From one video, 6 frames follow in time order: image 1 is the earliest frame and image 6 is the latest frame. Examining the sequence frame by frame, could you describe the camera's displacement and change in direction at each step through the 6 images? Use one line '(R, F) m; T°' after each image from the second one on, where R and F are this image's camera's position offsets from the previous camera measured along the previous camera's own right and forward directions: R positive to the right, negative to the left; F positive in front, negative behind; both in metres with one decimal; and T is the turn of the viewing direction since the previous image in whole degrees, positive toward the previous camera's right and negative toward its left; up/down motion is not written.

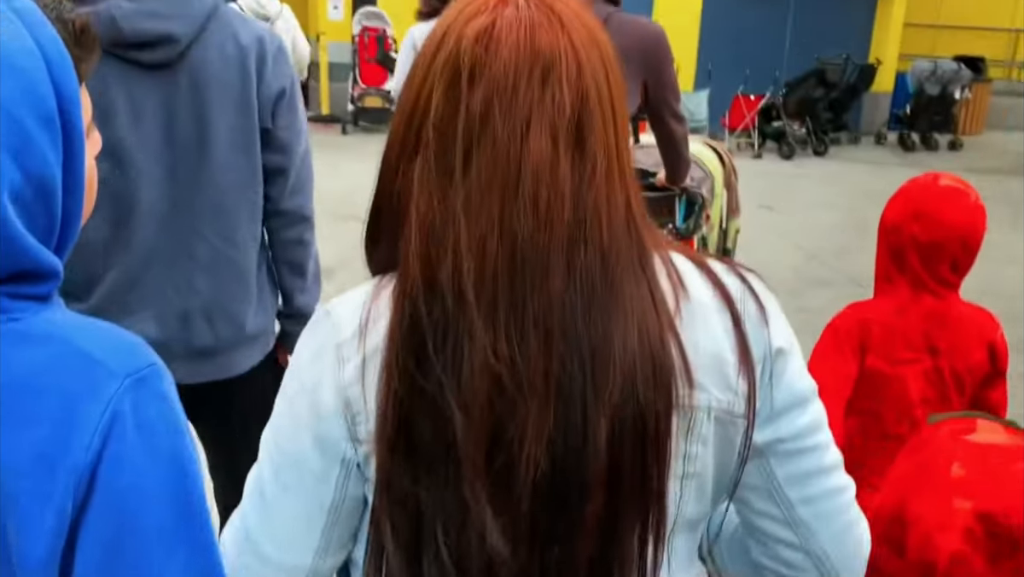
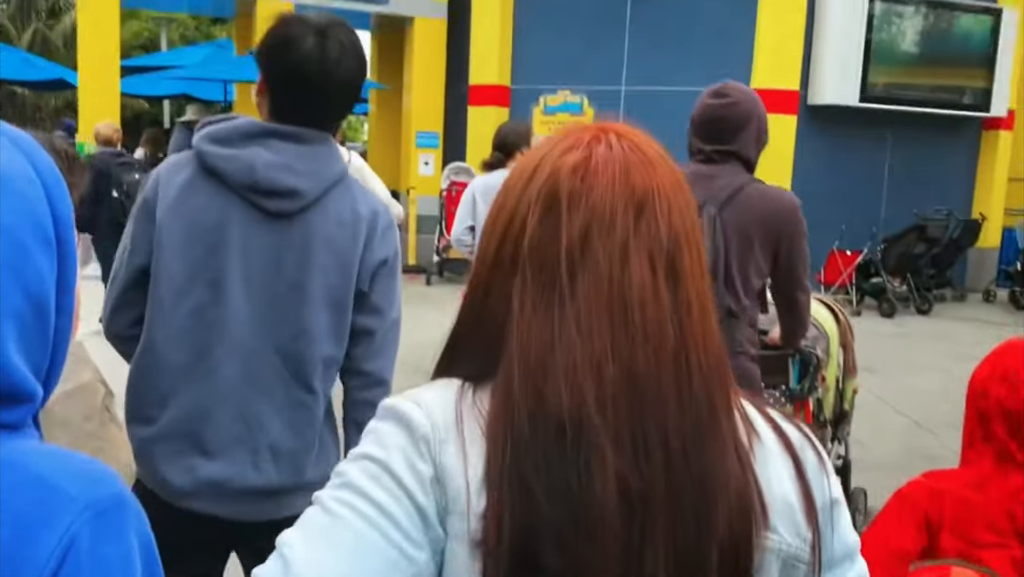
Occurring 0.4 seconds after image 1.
(0.0, +0.1) m; -6°
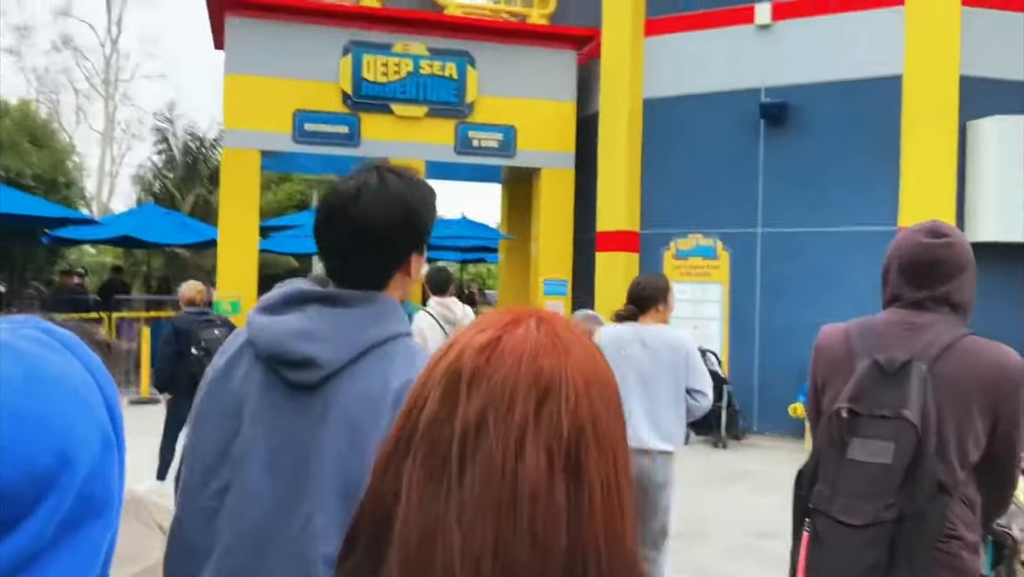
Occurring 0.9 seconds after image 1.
(+0.2, +0.5) m; -9°
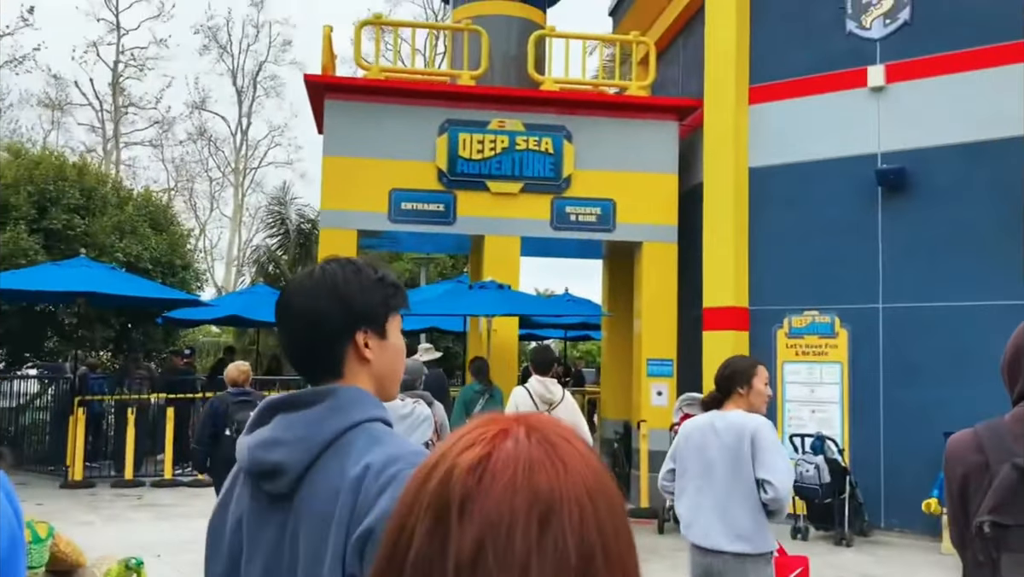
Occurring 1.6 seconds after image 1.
(+0.2, +0.5) m; -7°
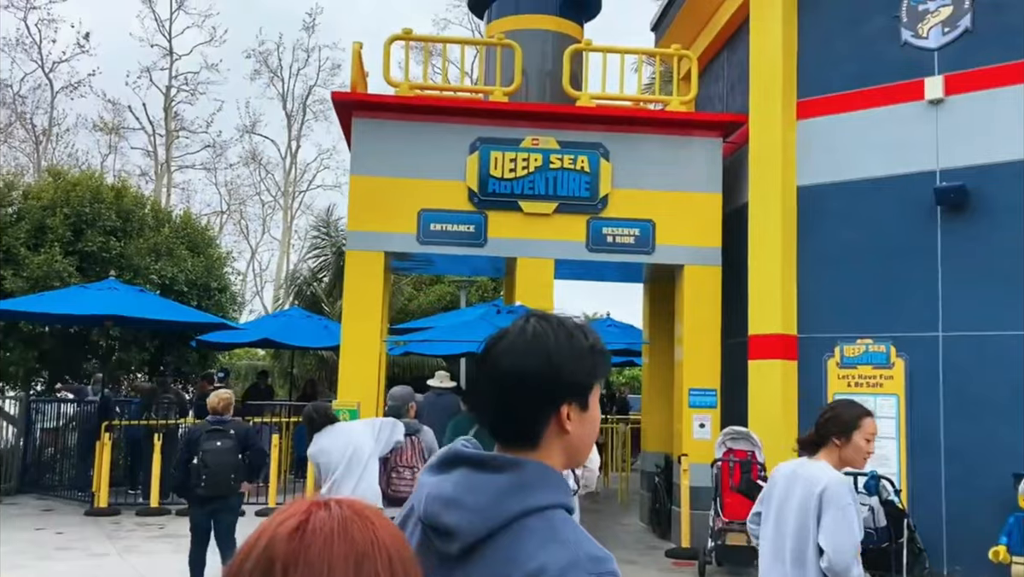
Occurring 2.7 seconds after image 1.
(+0.2, +0.5) m; -3°
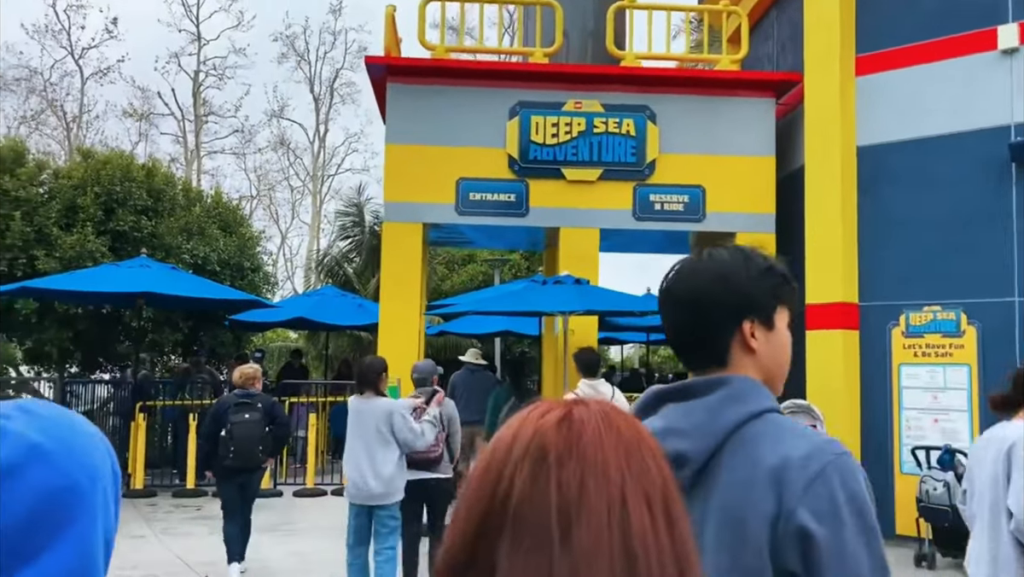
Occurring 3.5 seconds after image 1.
(-0.2, +0.5) m; -2°
